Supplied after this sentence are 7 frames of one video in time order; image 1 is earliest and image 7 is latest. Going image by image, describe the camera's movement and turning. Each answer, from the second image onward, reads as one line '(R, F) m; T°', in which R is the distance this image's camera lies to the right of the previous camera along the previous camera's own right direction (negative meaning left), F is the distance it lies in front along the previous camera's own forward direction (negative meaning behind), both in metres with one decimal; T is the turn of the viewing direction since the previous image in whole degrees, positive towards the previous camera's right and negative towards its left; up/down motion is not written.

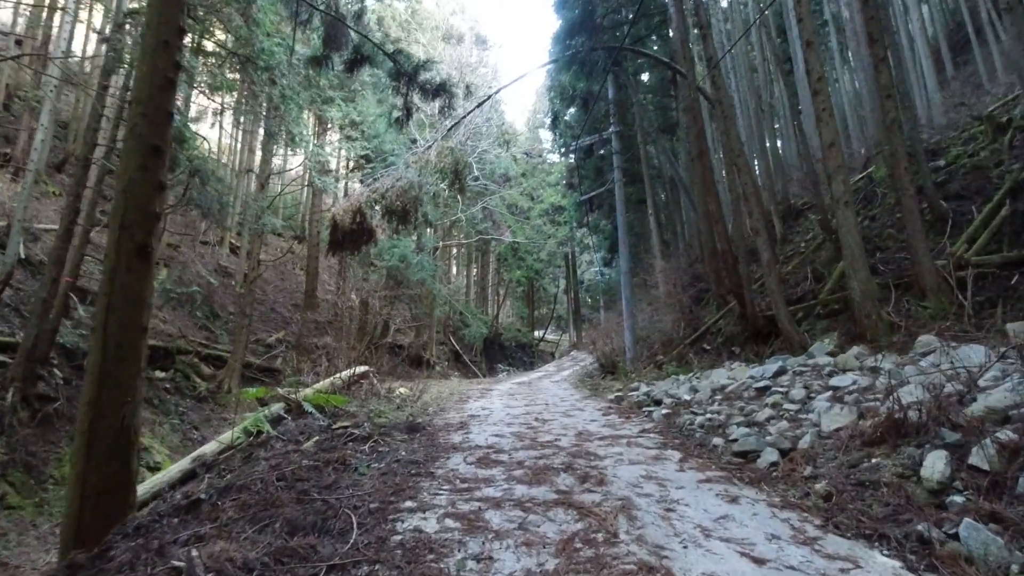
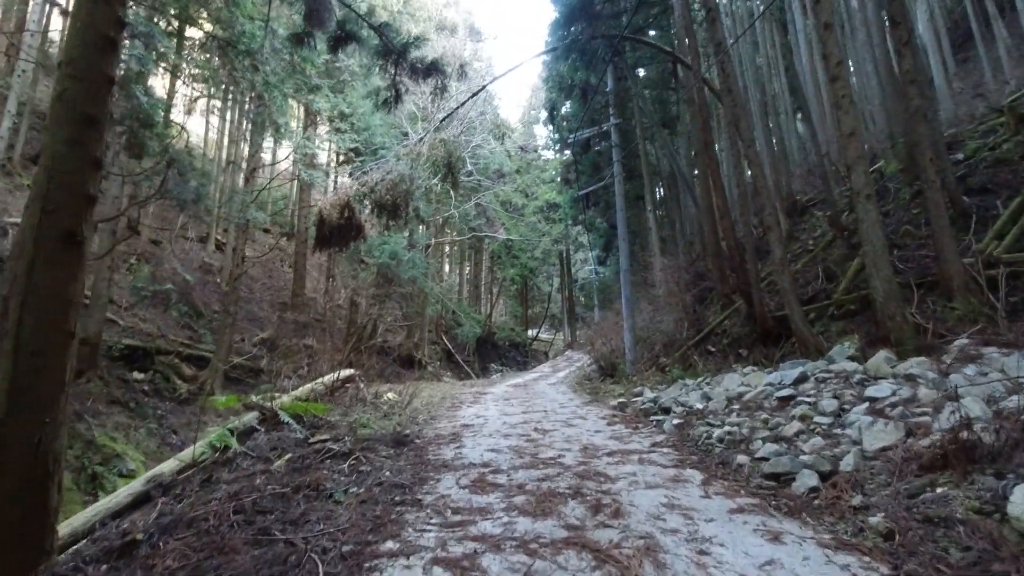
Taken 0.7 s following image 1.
(0.0, +0.5) m; +1°
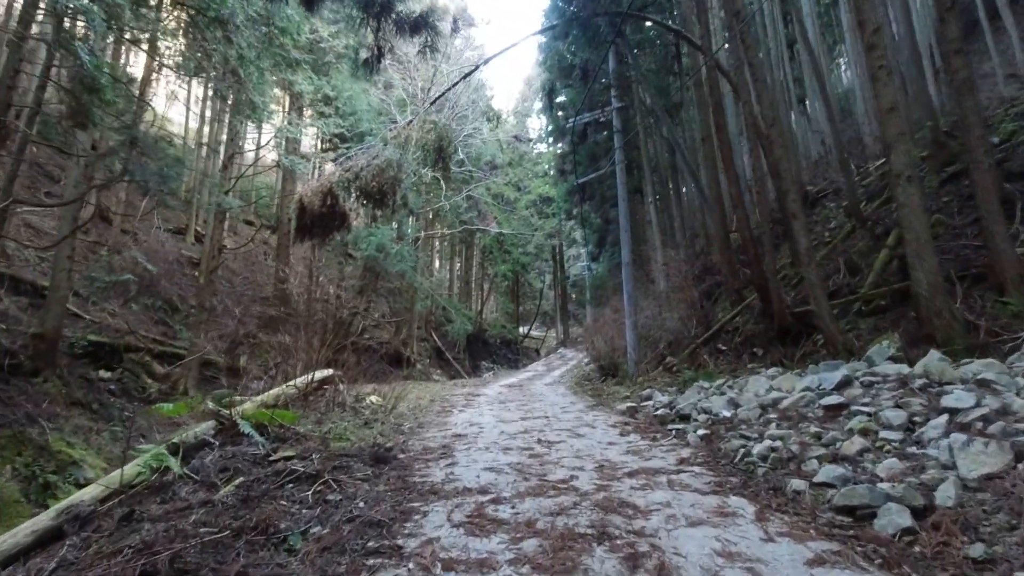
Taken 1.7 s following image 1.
(-0.1, +0.8) m; +1°
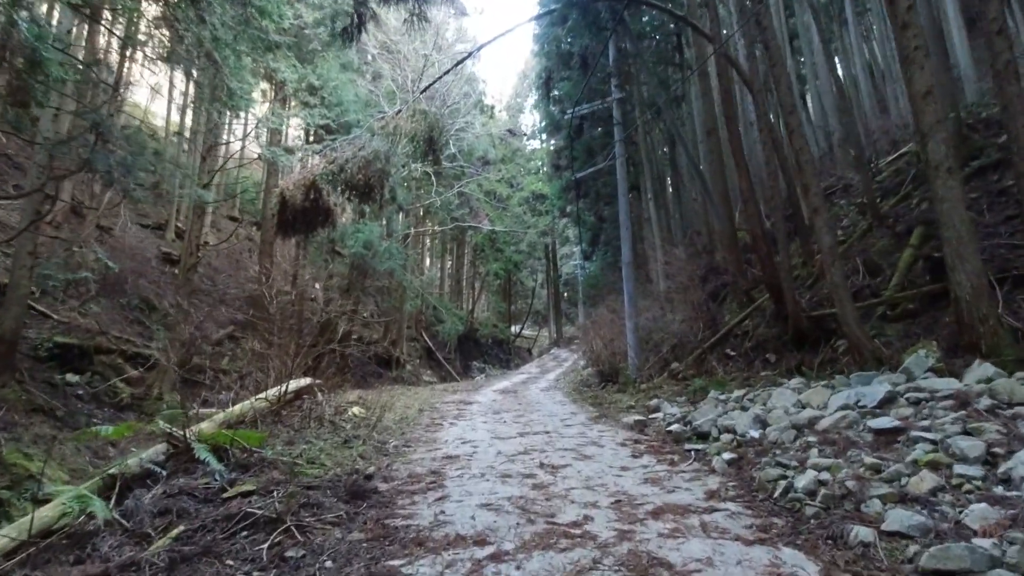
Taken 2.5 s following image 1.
(-0.1, +0.6) m; +1°
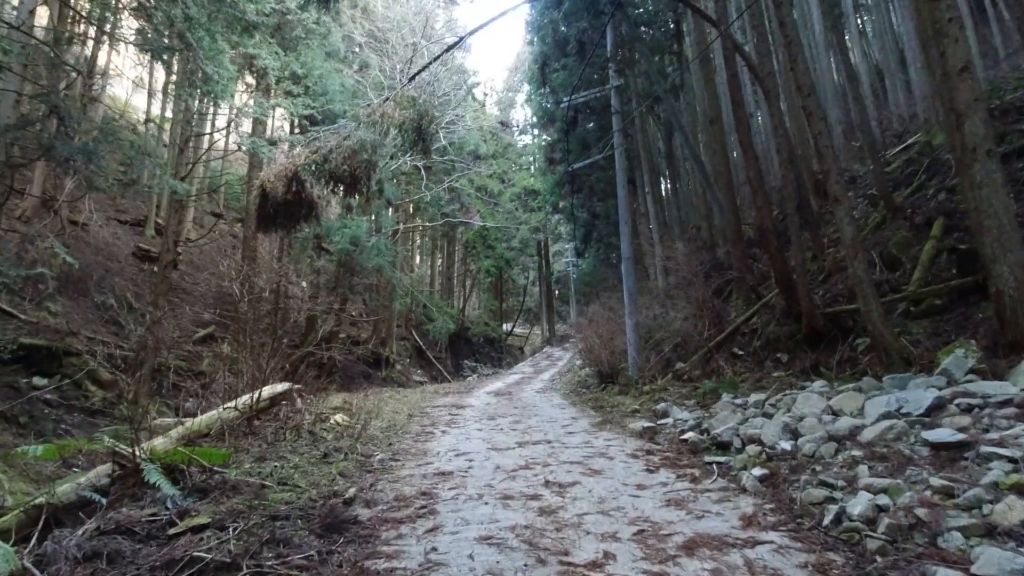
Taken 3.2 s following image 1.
(-0.1, +0.5) m; +1°
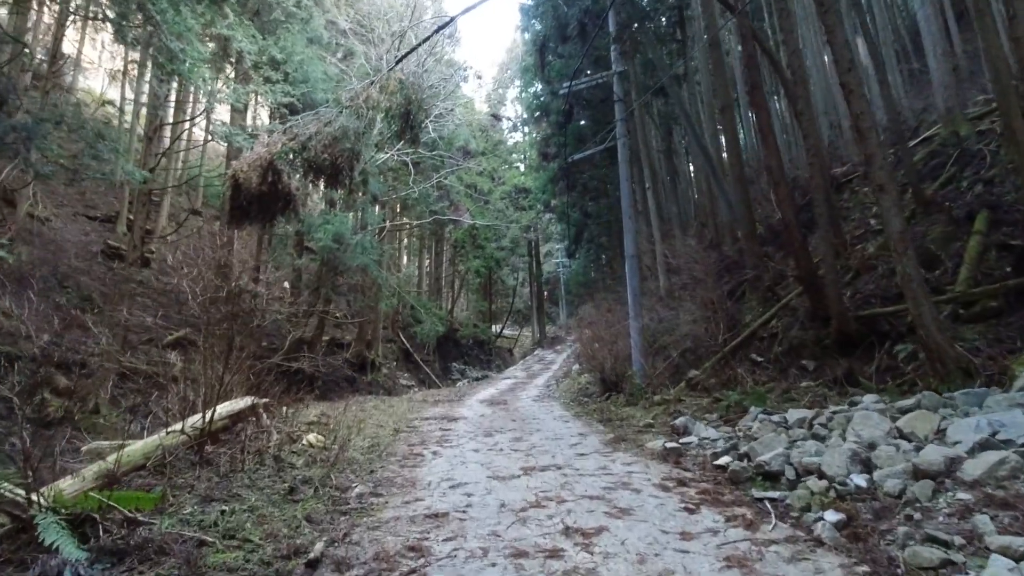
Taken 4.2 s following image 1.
(-0.1, +0.8) m; +1°
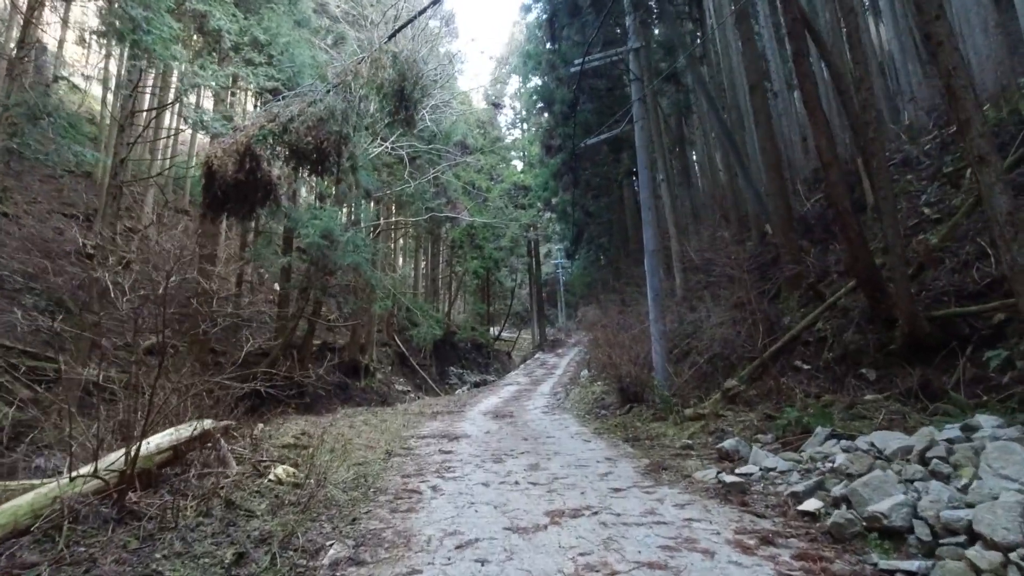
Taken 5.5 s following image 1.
(-0.2, +1.0) m; 0°
